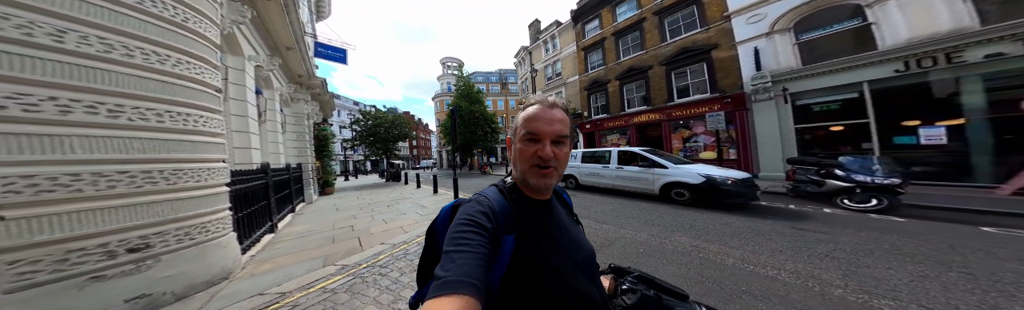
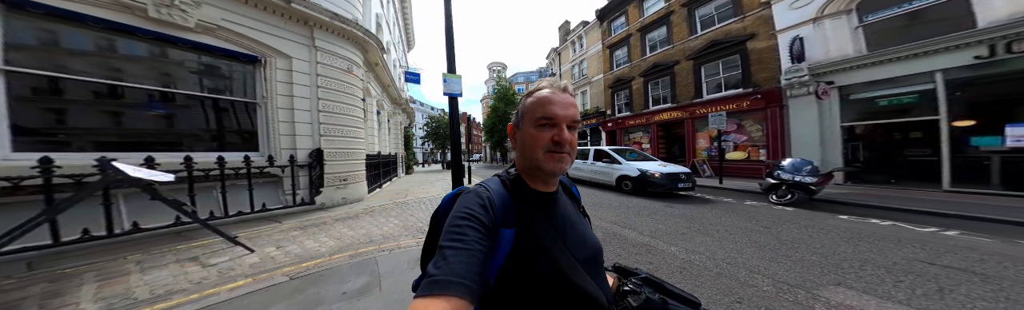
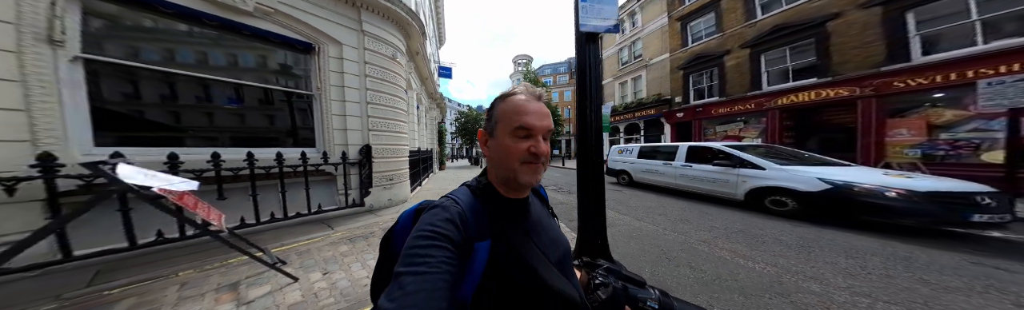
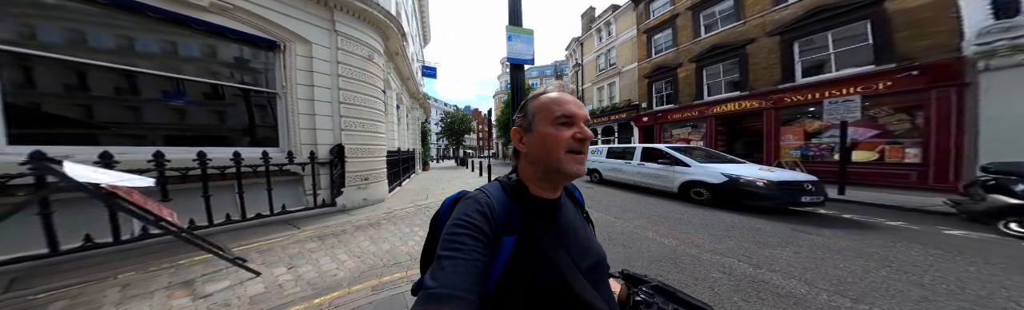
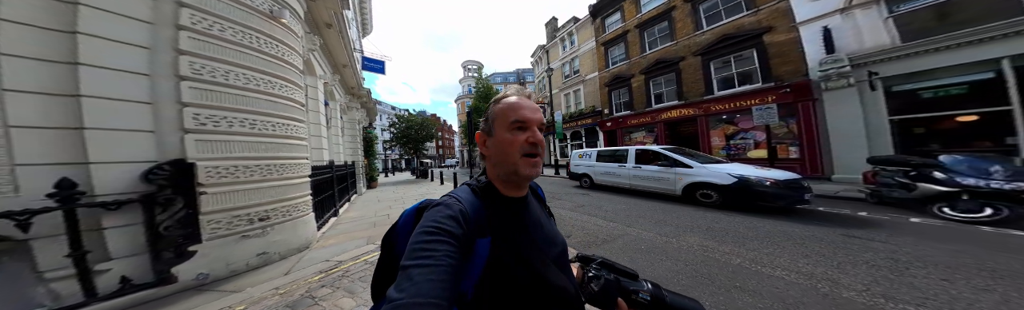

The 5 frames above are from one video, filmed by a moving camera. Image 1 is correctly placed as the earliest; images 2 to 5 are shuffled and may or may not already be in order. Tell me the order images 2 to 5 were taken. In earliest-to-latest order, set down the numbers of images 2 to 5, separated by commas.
5, 3, 4, 2
